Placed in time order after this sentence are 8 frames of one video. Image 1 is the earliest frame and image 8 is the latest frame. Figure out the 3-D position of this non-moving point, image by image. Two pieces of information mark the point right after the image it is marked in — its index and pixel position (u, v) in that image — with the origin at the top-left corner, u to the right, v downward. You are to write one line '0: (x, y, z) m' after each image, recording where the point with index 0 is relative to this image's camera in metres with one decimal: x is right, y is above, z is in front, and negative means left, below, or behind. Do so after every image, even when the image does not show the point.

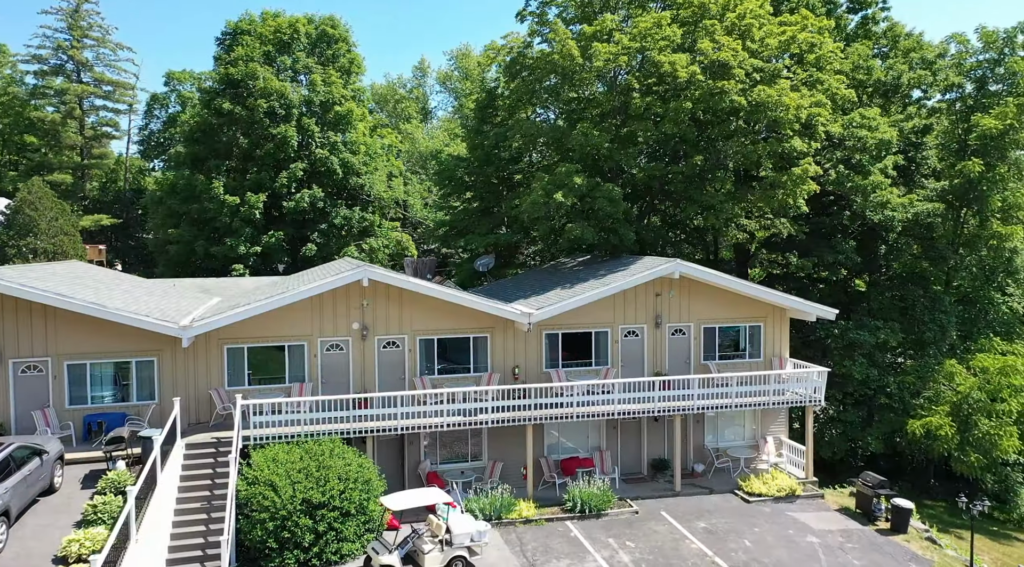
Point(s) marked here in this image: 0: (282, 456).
0: (-5.8, -4.4, +19.8) m
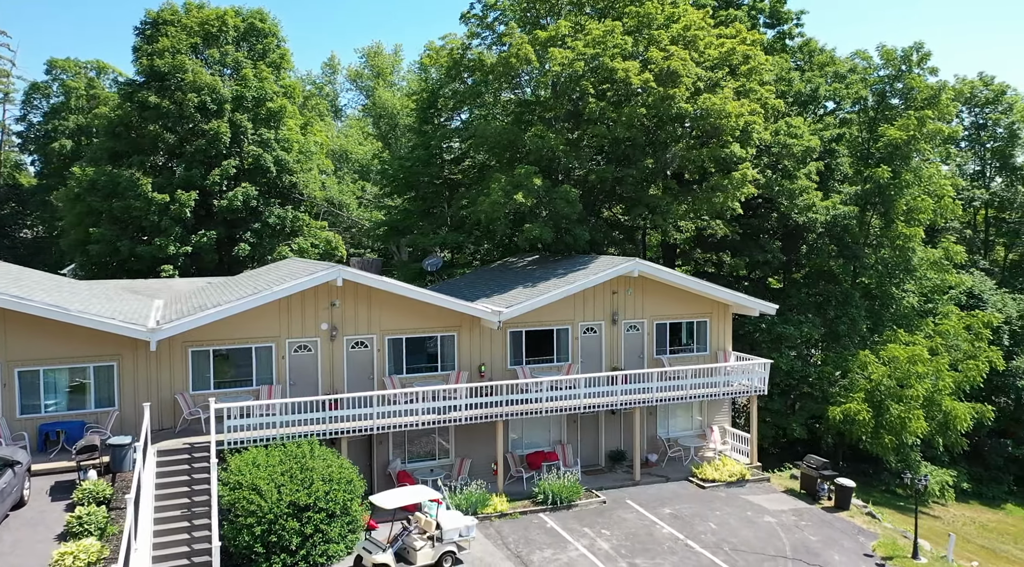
0: (-6.2, -4.4, +19.5) m
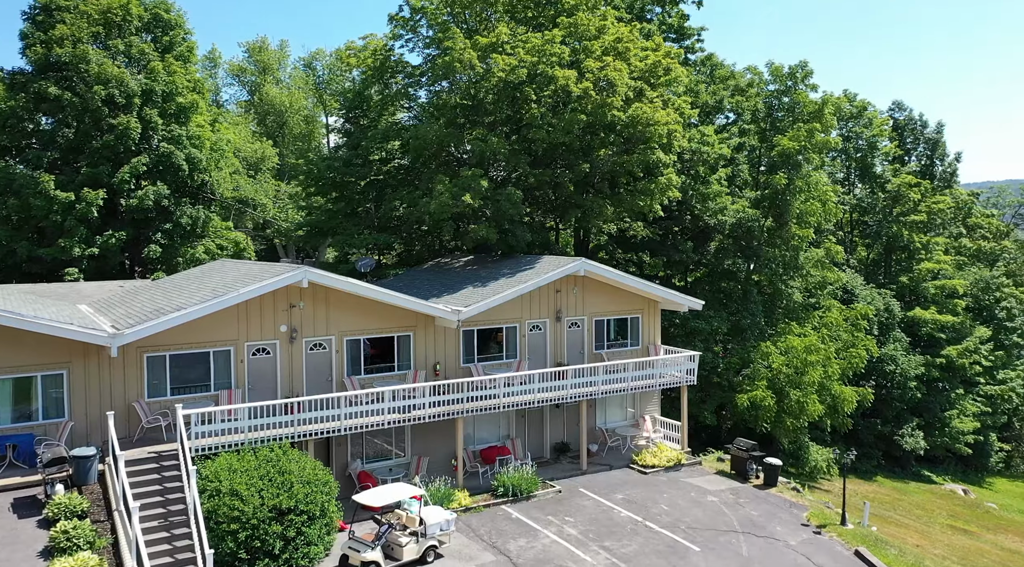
0: (-6.7, -4.4, +19.1) m
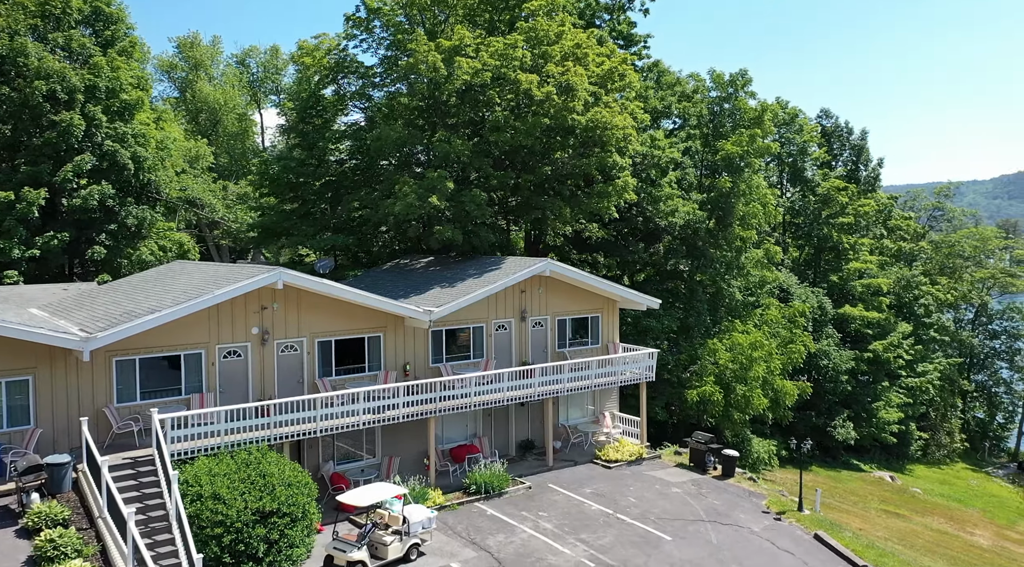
0: (-7.1, -4.5, +18.8) m
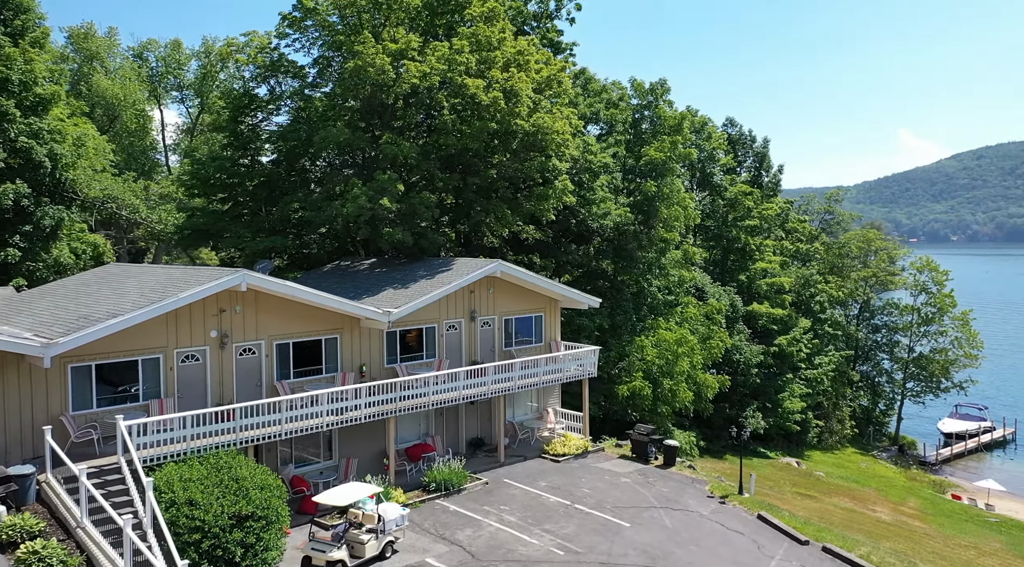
0: (-7.6, -4.5, +18.4) m
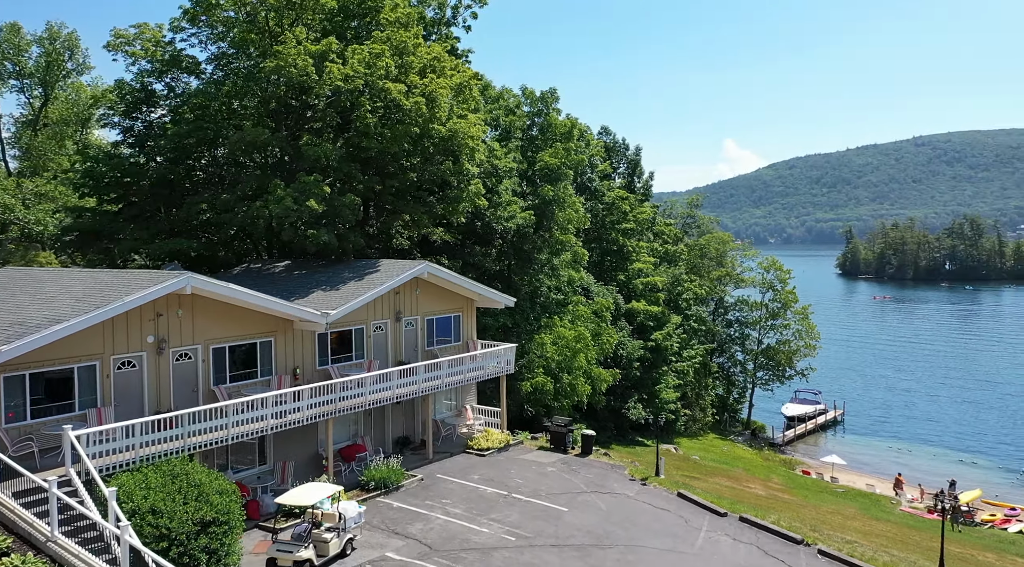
0: (-8.4, -4.6, +17.9) m
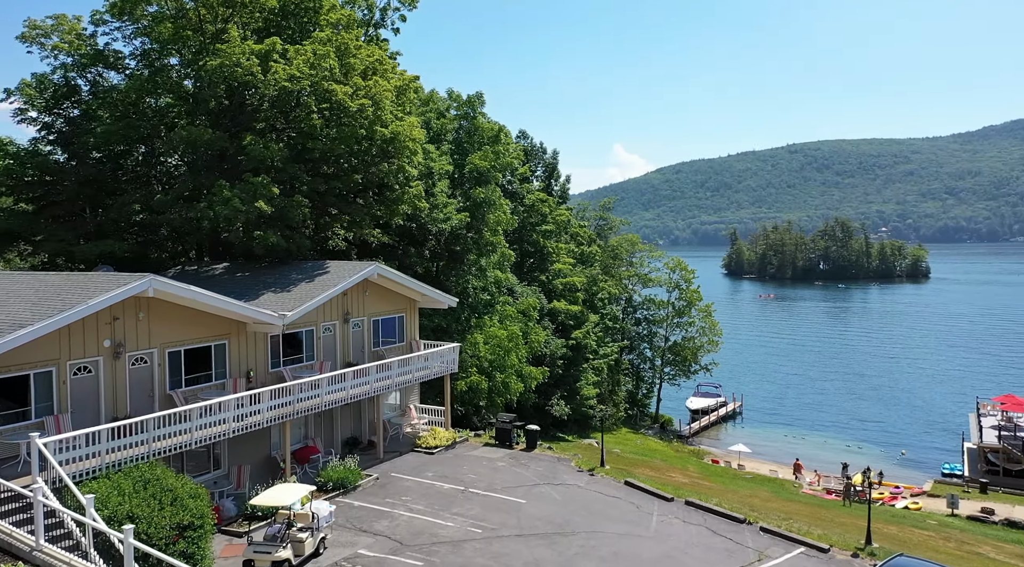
0: (-8.8, -4.6, +17.5) m
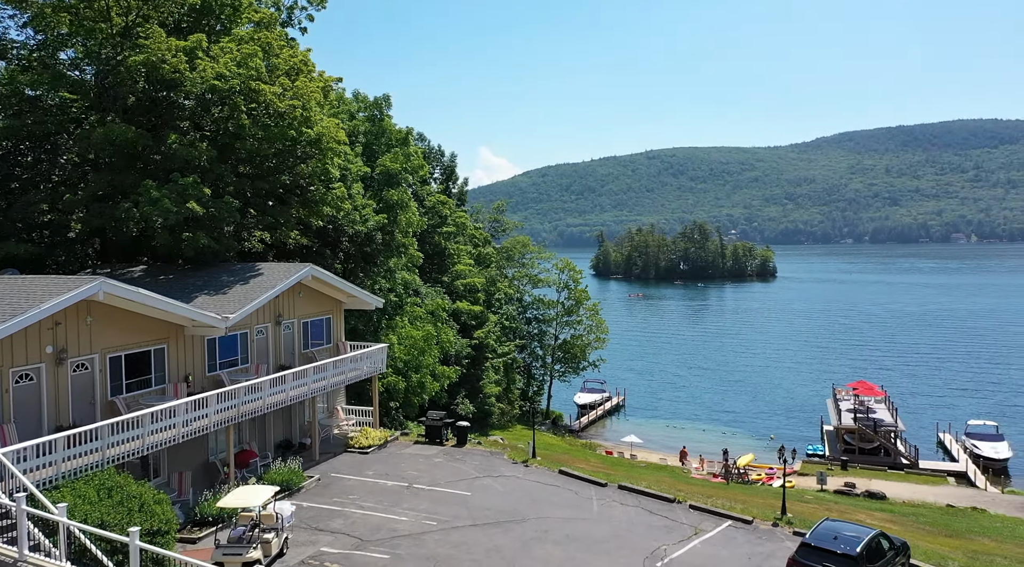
0: (-9.3, -4.7, +16.9) m
